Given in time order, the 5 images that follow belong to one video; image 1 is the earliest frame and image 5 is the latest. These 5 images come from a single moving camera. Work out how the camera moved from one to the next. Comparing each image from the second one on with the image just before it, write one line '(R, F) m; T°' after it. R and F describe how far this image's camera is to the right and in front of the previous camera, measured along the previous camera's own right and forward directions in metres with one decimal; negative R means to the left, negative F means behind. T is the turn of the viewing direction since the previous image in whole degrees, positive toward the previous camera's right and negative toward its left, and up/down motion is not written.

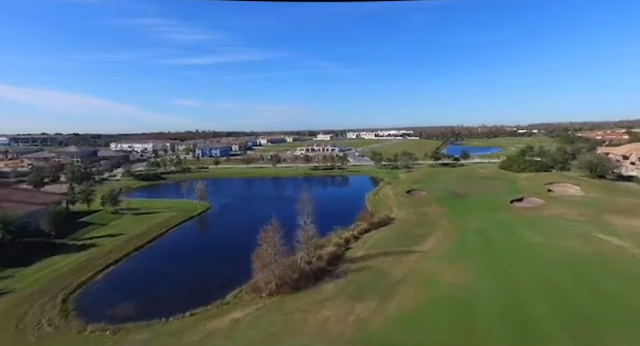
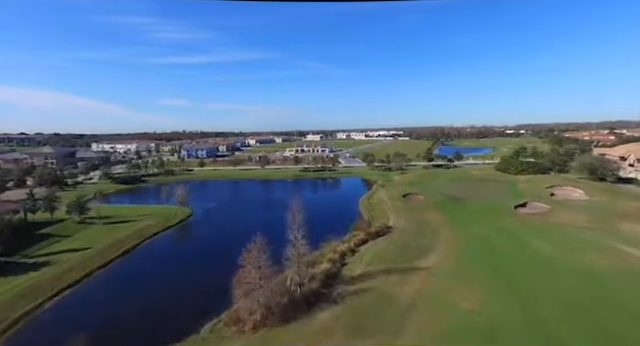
(-0.1, +1.8) m; +2°
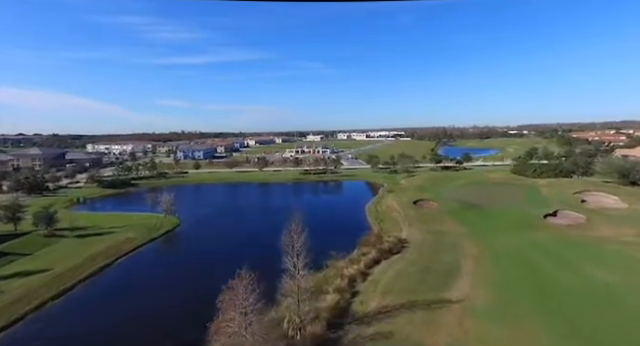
(-0.2, +2.6) m; 0°
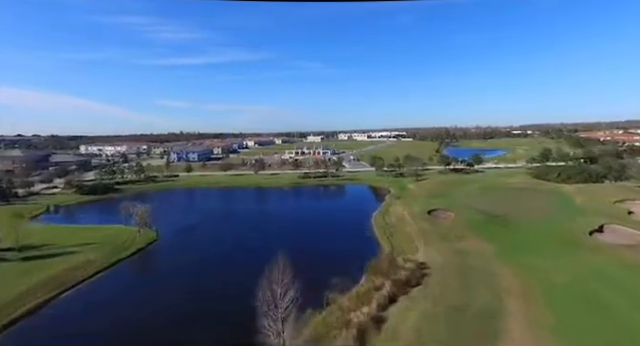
(+0.1, +3.2) m; 0°
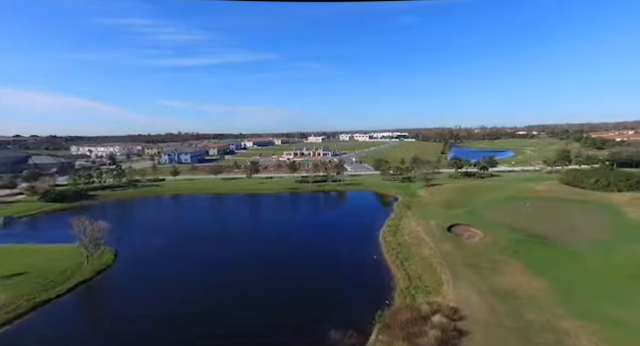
(+0.2, +3.9) m; 0°
